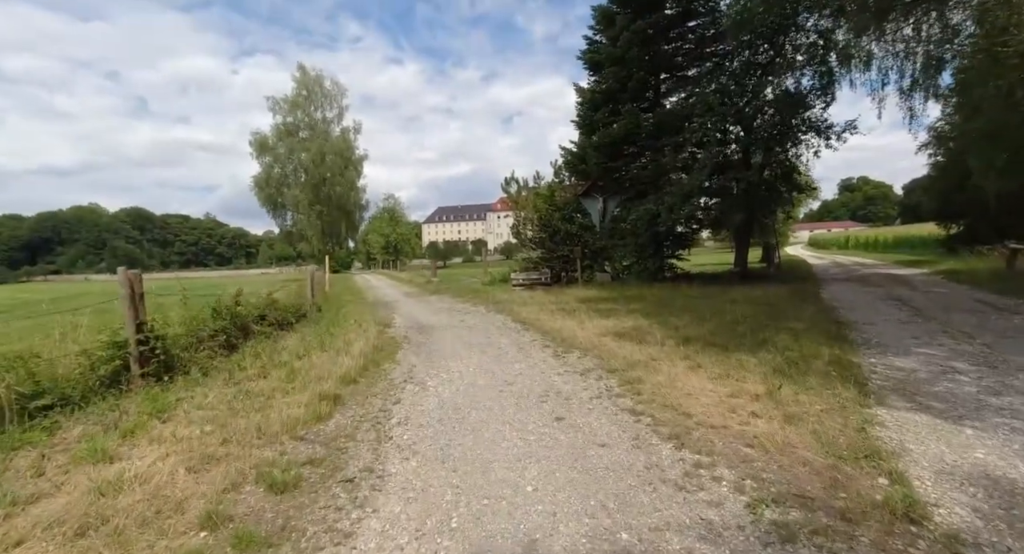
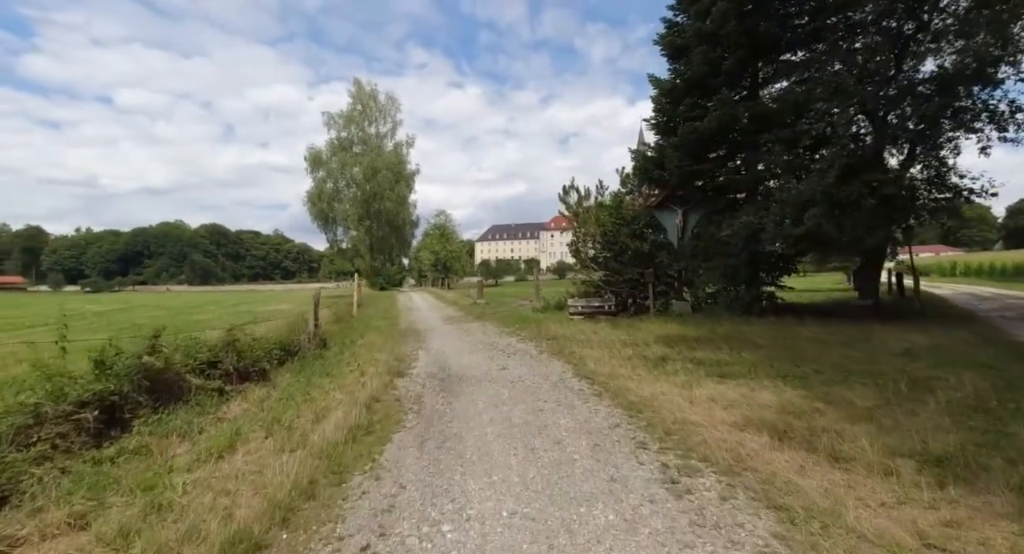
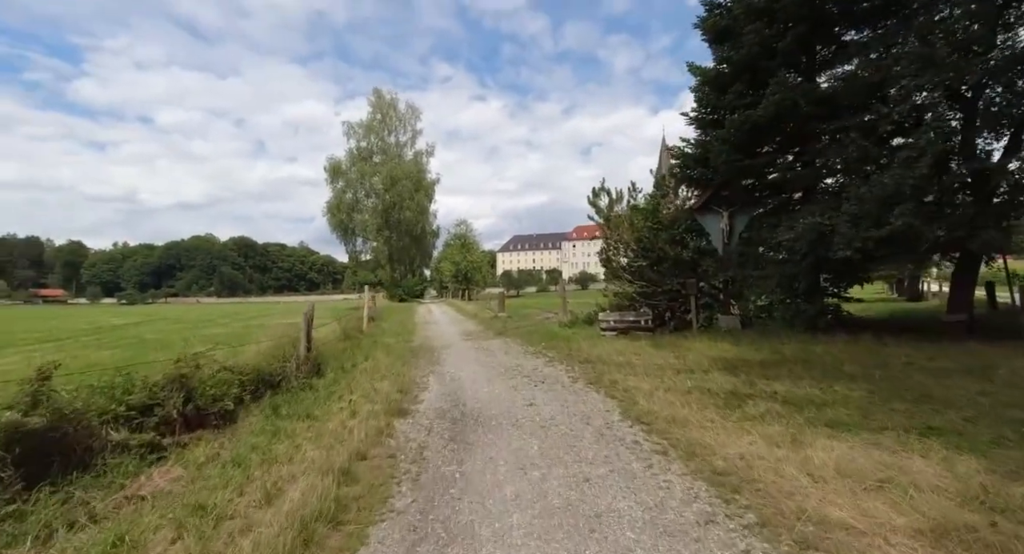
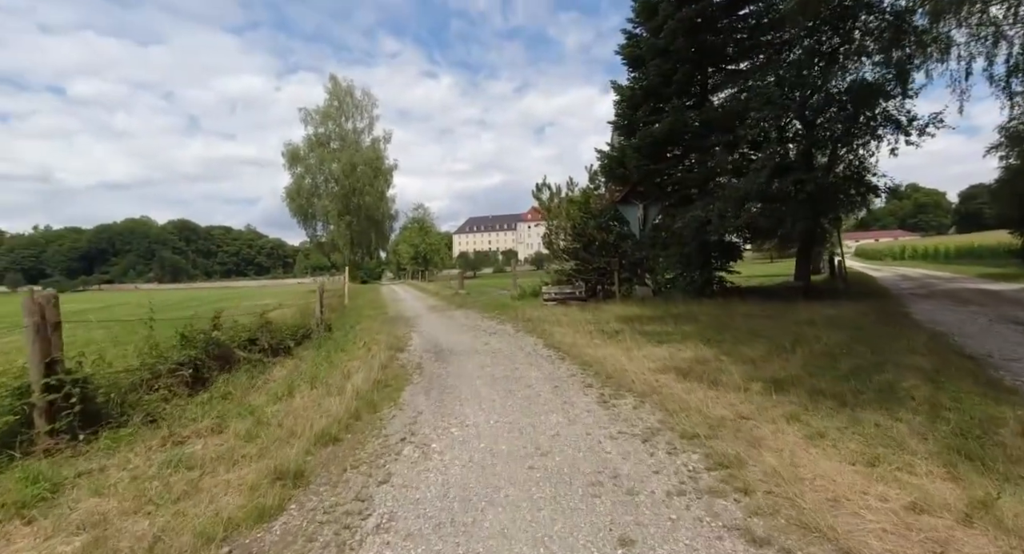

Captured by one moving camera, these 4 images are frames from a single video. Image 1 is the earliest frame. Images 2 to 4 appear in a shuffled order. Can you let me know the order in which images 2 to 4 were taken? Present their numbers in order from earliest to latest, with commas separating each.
4, 2, 3
